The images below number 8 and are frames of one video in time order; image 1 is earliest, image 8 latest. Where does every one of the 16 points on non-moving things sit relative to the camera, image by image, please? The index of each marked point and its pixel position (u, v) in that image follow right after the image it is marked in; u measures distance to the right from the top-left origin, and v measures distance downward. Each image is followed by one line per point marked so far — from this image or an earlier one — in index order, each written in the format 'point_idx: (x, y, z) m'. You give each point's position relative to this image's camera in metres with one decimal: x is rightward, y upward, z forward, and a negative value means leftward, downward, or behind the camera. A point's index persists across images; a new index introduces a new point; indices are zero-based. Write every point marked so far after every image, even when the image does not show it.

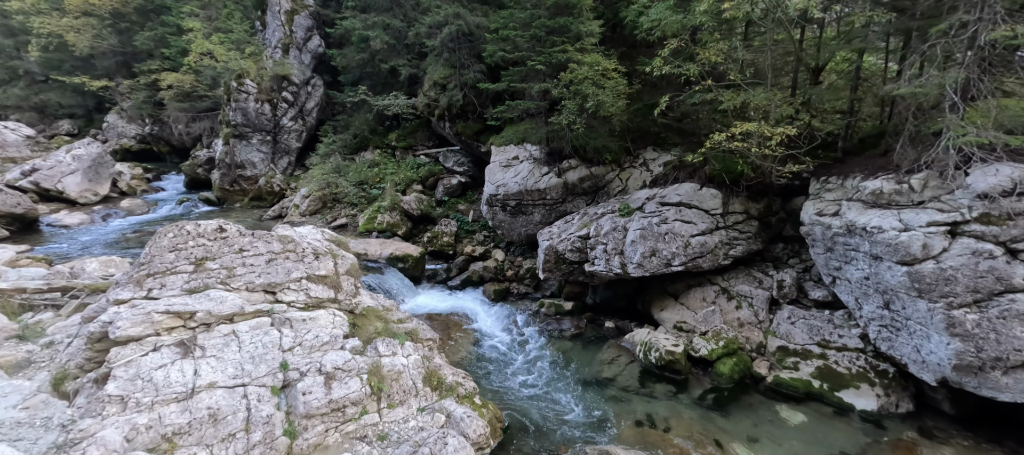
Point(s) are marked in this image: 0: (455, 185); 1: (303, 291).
0: (-2.1, +1.7, +18.3) m
1: (-2.9, -0.9, +6.6) m
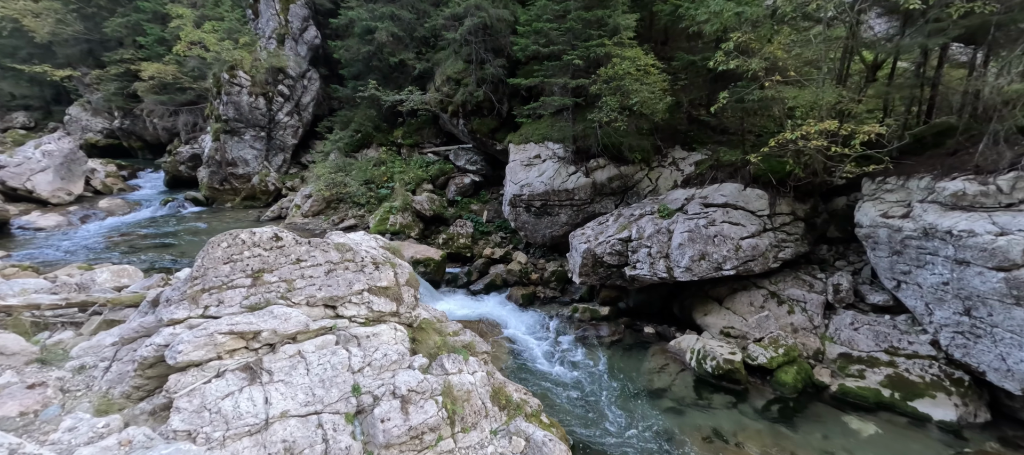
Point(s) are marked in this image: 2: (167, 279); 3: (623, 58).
0: (-1.6, +1.6, +17.6) m
1: (-1.8, -1.0, +5.9) m
2: (-5.8, -0.9, +8.2) m
3: (+2.5, +3.7, +10.3) m
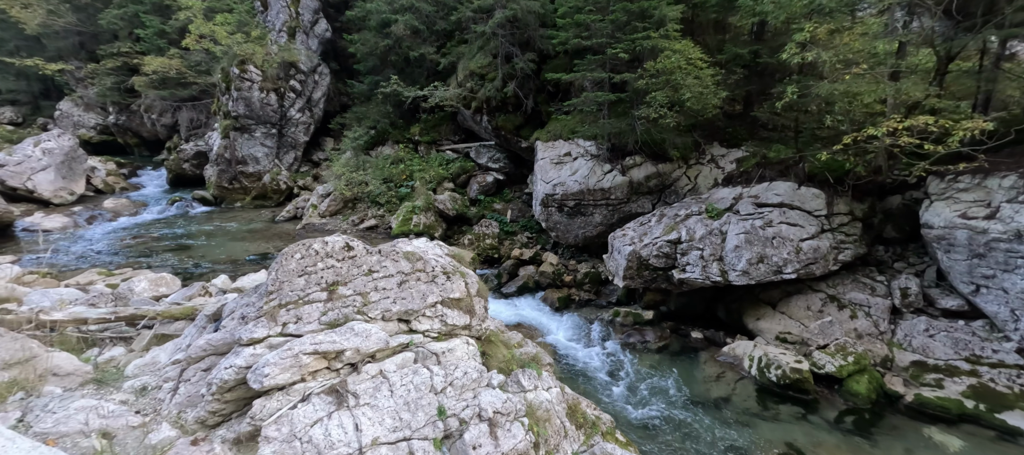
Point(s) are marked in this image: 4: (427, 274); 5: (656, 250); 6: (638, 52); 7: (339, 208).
0: (-0.8, +1.6, +17.1) m
1: (-0.9, -1.1, +5.5) m
2: (-4.9, -1.0, +7.7) m
3: (+3.4, +3.7, +9.8) m
4: (-1.0, -0.6, +5.6) m
5: (+3.1, -0.5, +10.2) m
6: (+2.8, +4.0, +10.6) m
7: (-6.4, +0.7, +17.3) m
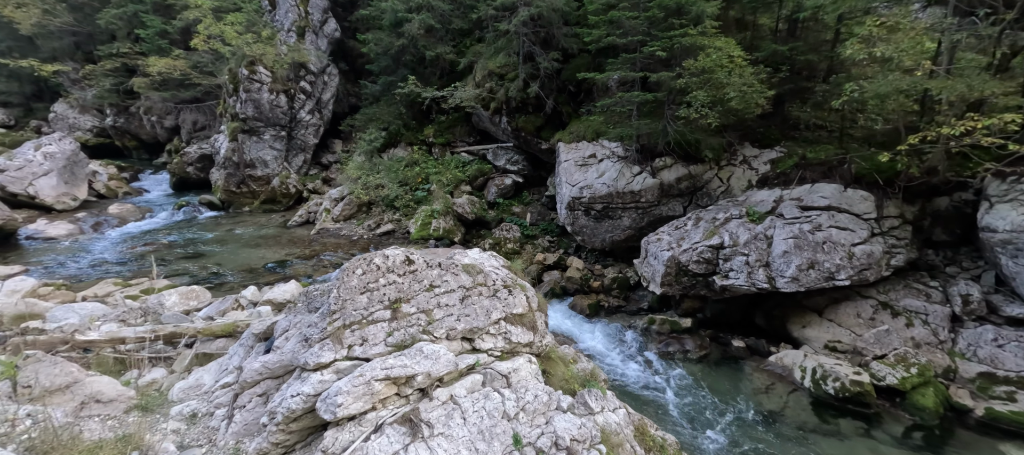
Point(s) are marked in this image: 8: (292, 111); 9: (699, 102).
0: (-0.1, +1.5, +16.7) m
1: (-0.1, -1.2, +5.0) m
2: (-4.1, -1.2, +7.3) m
3: (+4.1, +3.6, +9.4) m
4: (-0.3, -0.7, +5.2) m
5: (+3.8, -0.6, +9.8) m
6: (+3.5, +3.9, +10.2) m
7: (-5.7, +0.5, +16.8) m
8: (-9.2, +4.8, +19.5) m
9: (+3.8, +2.5, +9.5) m
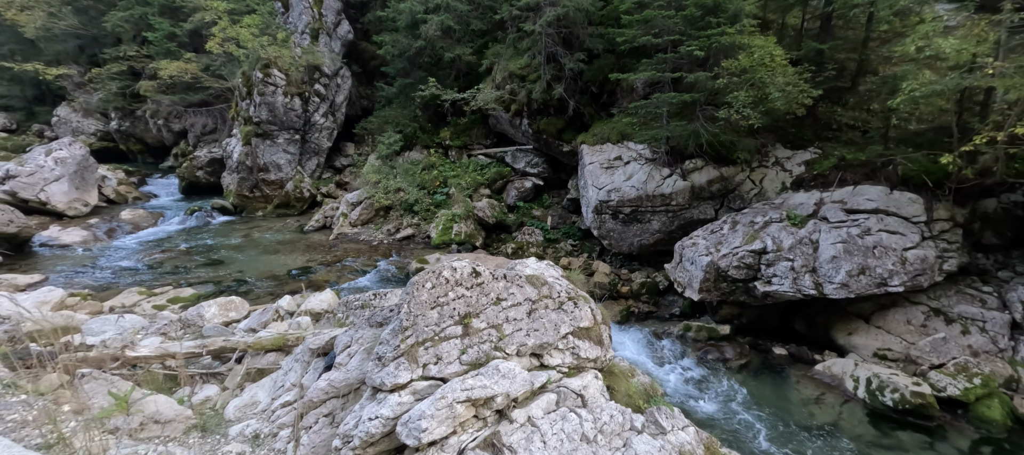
0: (+0.6, +1.4, +16.4) m
1: (+0.6, -1.3, +4.7) m
2: (-3.4, -1.3, +7.0) m
3: (+4.8, +3.5, +9.1) m
4: (+0.4, -0.8, +4.9) m
5: (+4.5, -0.7, +9.5) m
6: (+4.2, +3.8, +9.9) m
7: (-5.0, +0.4, +16.5) m
8: (-8.5, +4.6, +19.3) m
9: (+4.5, +2.5, +9.2) m
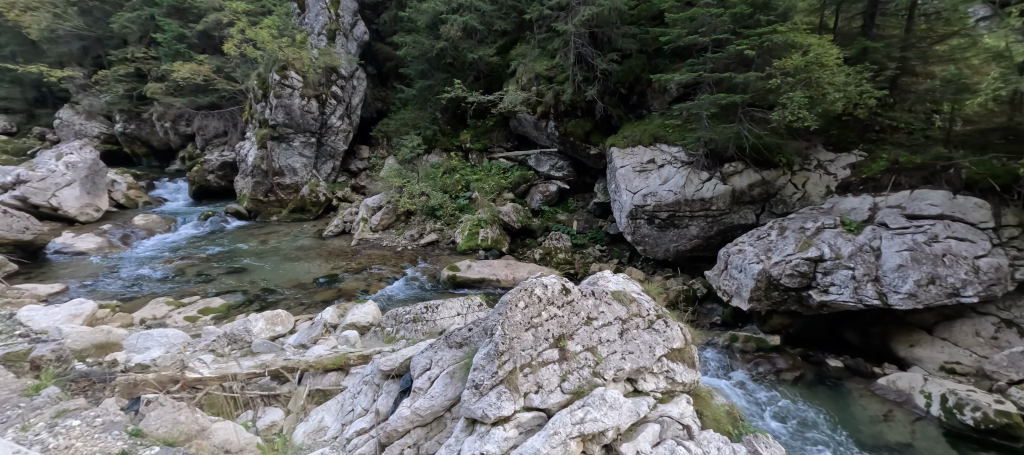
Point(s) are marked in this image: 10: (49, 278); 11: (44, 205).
0: (+1.4, +1.2, +16.0) m
1: (+1.4, -1.4, +4.3) m
2: (-2.6, -1.4, +6.6) m
3: (+5.6, +3.4, +8.7) m
4: (+1.3, -0.9, +4.5) m
5: (+5.4, -0.8, +9.1) m
6: (+5.0, +3.6, +9.5) m
7: (-4.1, +0.2, +16.1) m
8: (-7.6, +4.4, +18.9) m
9: (+5.3, +2.3, +8.8) m
10: (-11.3, -1.2, +11.6) m
11: (-16.3, +0.8, +16.5) m
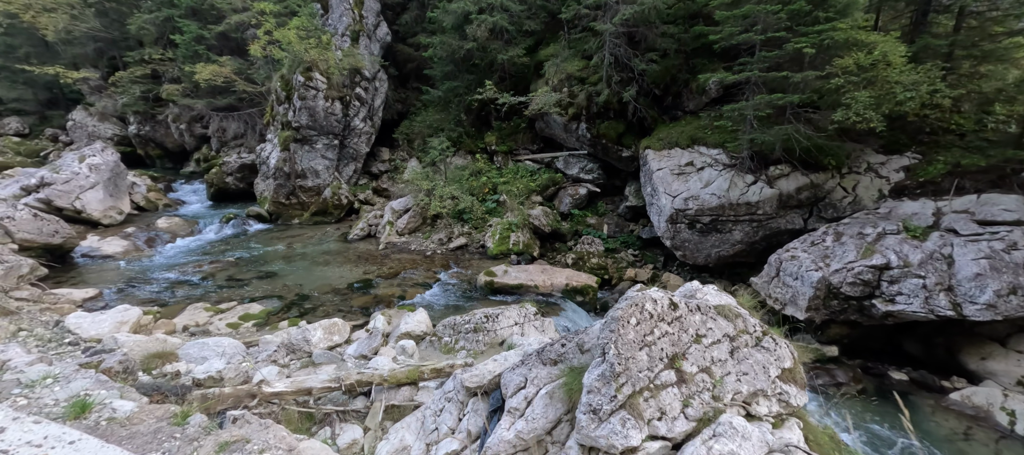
0: (+2.4, +1.1, +15.7) m
1: (+2.3, -1.4, +3.9) m
2: (-1.7, -1.5, +6.2) m
3: (+6.5, +3.3, +8.3) m
4: (+2.1, -1.0, +4.1) m
5: (+6.3, -0.9, +8.6) m
6: (+5.9, +3.5, +9.1) m
7: (-3.2, +0.1, +15.8) m
8: (-6.6, +4.3, +18.7) m
9: (+6.2, +2.2, +8.4) m
10: (-10.4, -1.3, +11.4) m
11: (-15.3, +0.7, +16.3) m
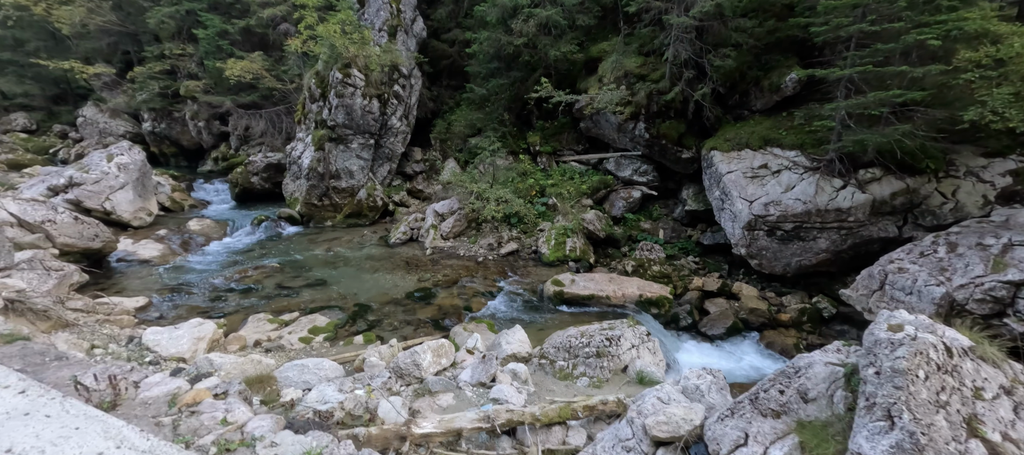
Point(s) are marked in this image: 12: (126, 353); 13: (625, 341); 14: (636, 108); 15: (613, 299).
0: (+4.0, +0.9, +14.9) m
1: (+3.8, -1.6, +3.1) m
2: (-0.2, -1.6, +5.5) m
3: (+8.1, +3.1, +7.5) m
4: (+3.6, -1.1, +3.3) m
5: (+7.8, -1.1, +7.8) m
6: (+7.5, +3.3, +8.3) m
7: (-1.5, -0.1, +15.1) m
8: (-4.9, +4.2, +17.9) m
9: (+7.8, +2.0, +7.6) m
10: (-8.8, -1.4, +10.7) m
11: (-13.7, +0.6, +15.6) m
12: (-5.1, -1.6, +6.1) m
13: (+1.5, -1.5, +6.2) m
14: (+3.7, +3.6, +13.9) m
15: (+2.3, -1.6, +10.6) m
